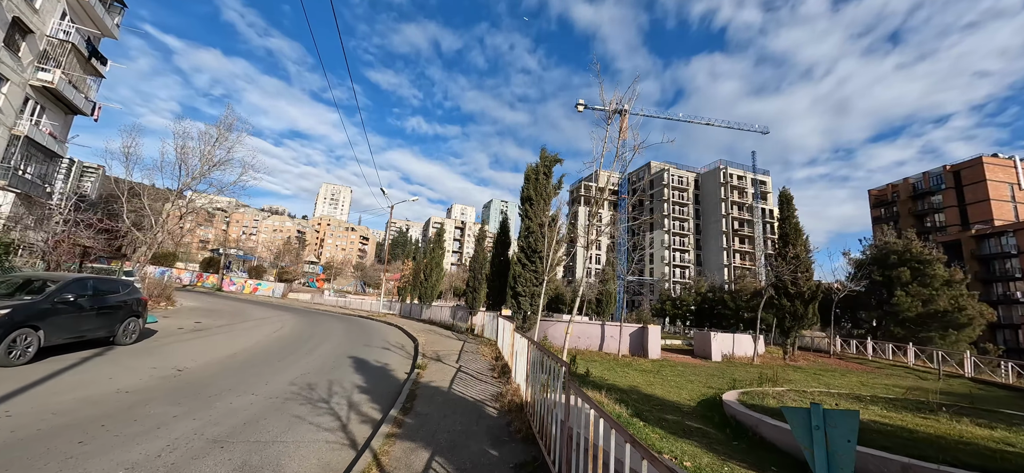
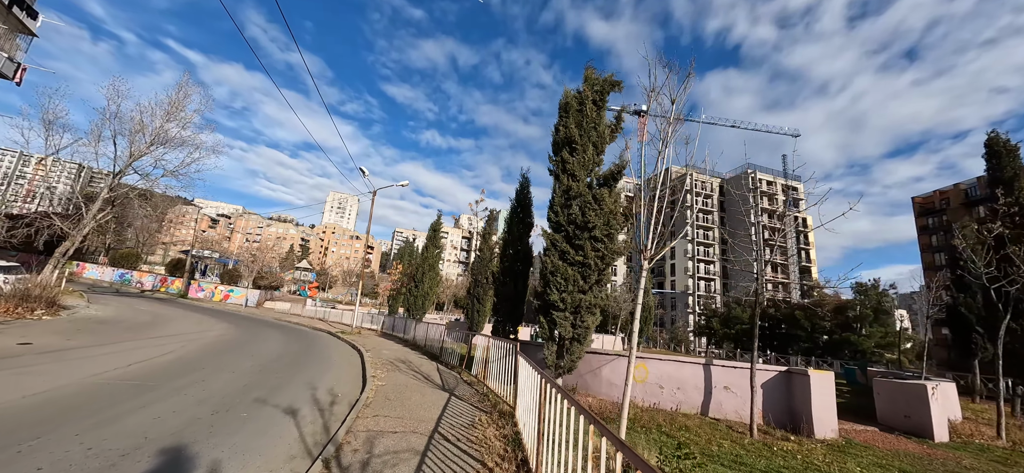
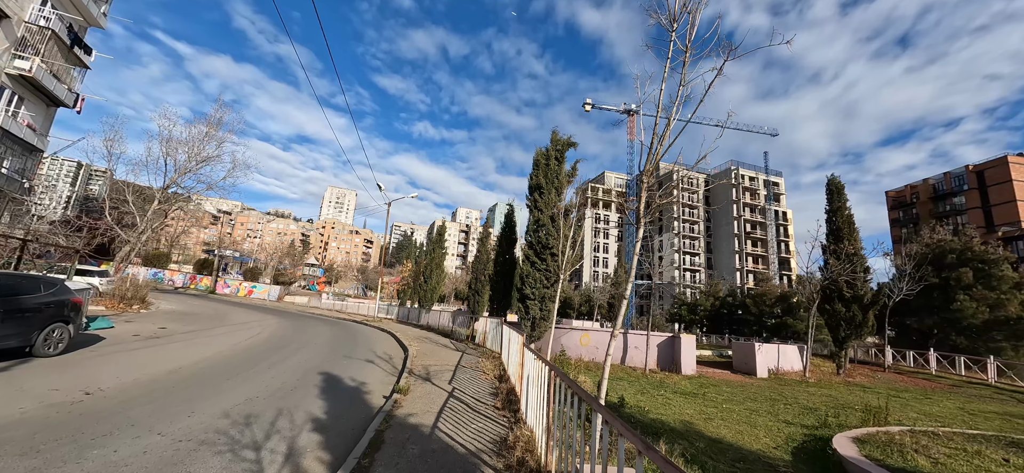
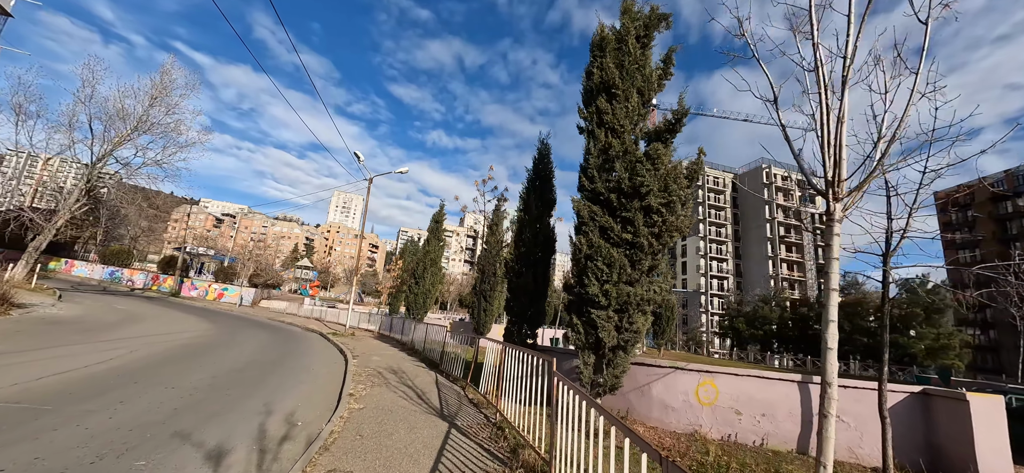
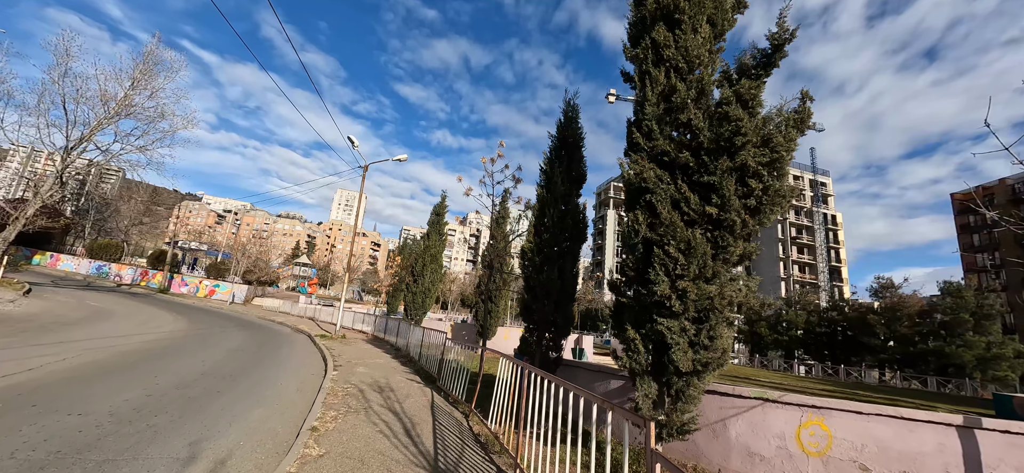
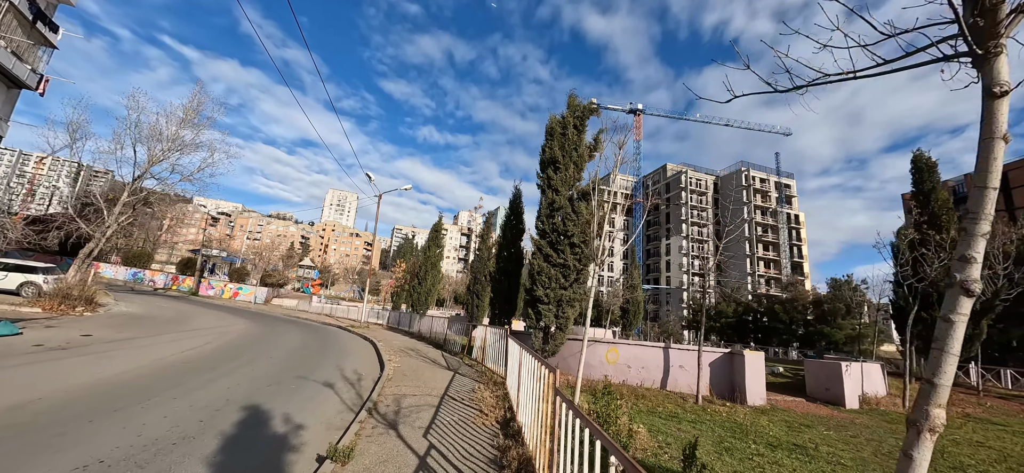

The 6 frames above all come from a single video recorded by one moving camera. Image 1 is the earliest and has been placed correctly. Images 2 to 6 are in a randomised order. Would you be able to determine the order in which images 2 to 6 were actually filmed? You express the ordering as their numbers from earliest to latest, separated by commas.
3, 6, 2, 4, 5
